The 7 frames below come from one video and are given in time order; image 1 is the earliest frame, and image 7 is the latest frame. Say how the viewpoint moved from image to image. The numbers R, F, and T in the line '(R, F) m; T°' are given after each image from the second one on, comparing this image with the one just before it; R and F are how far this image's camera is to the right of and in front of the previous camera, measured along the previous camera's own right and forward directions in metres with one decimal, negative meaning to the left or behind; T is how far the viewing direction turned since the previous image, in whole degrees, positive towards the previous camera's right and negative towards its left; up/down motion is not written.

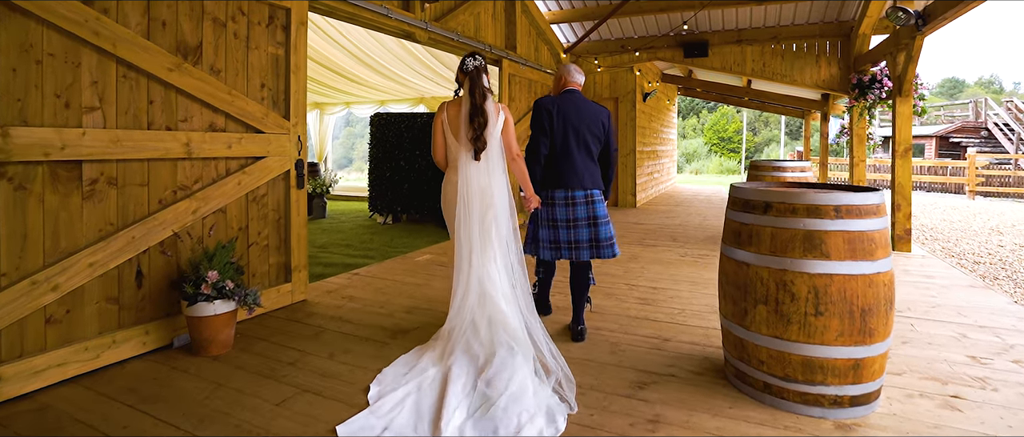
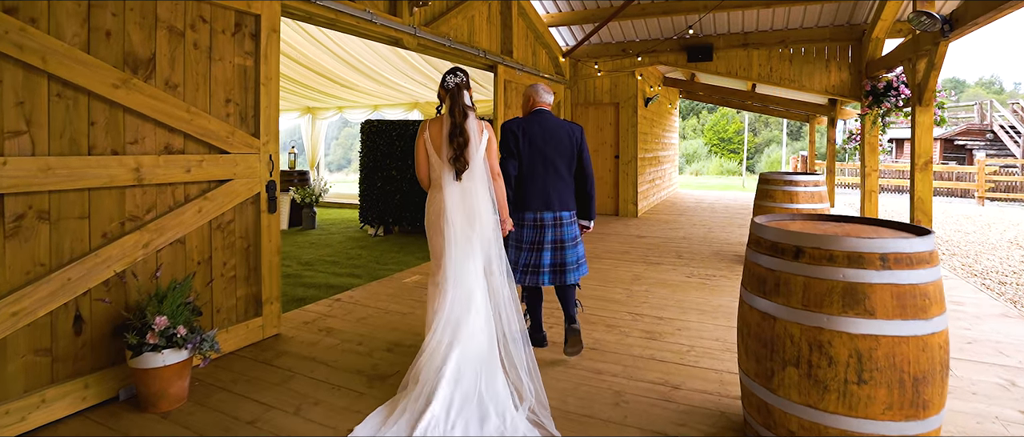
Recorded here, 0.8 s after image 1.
(0.0, +0.3) m; 0°
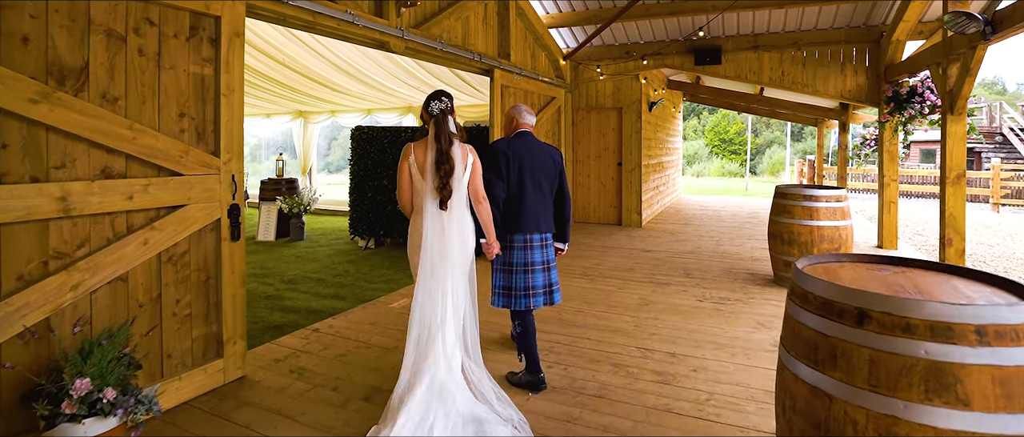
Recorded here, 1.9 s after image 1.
(0.0, +0.4) m; 0°
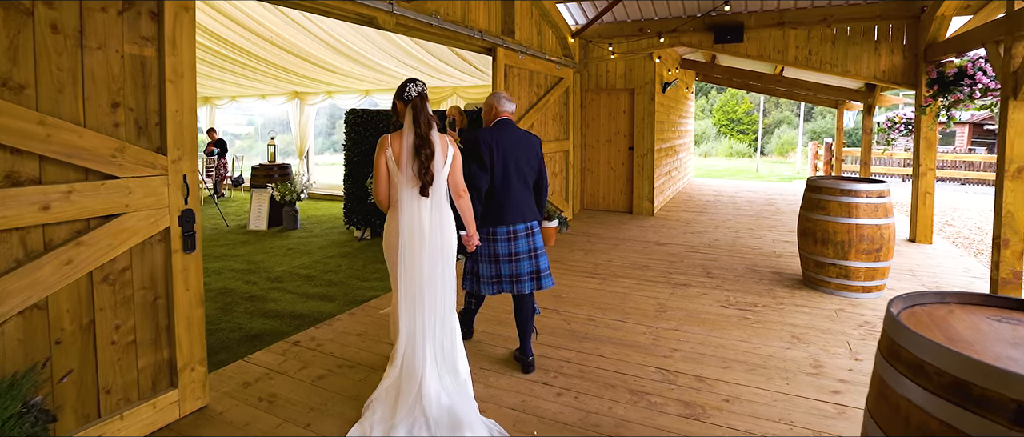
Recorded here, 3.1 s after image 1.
(0.0, +0.4) m; -1°
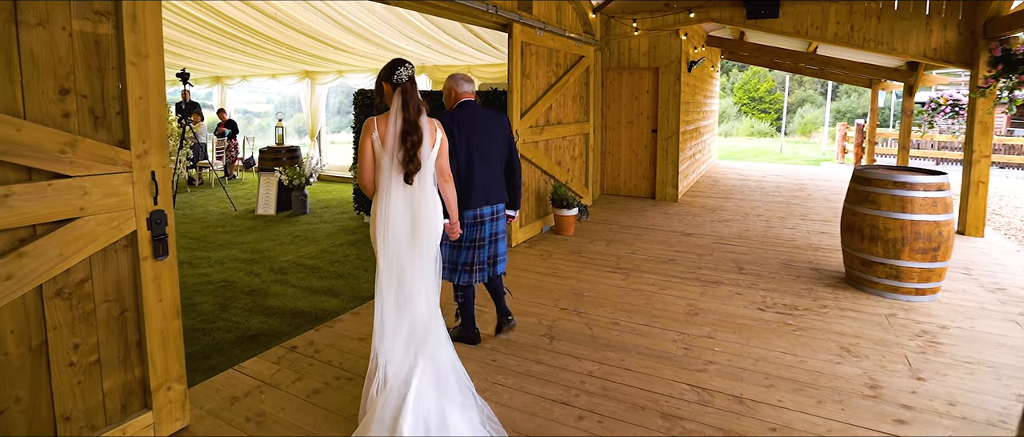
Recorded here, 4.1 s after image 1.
(0.0, +0.3) m; -2°
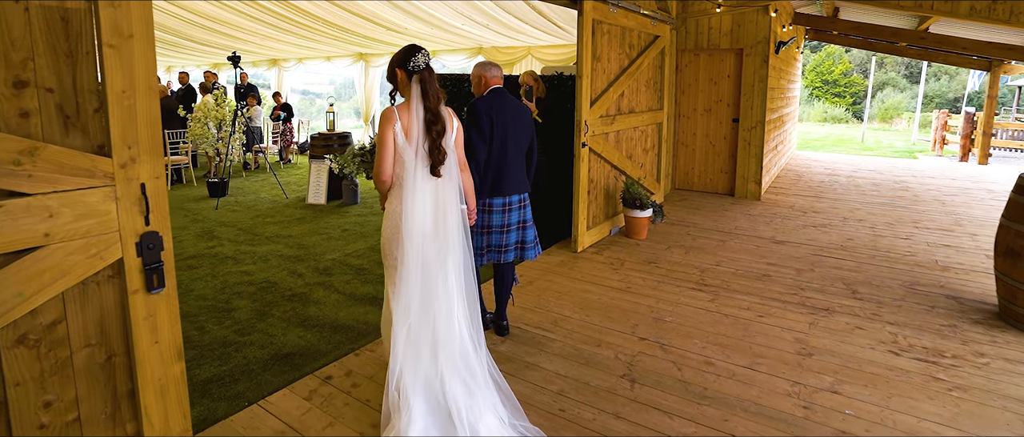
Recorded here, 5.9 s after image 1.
(-0.1, +0.6) m; -5°
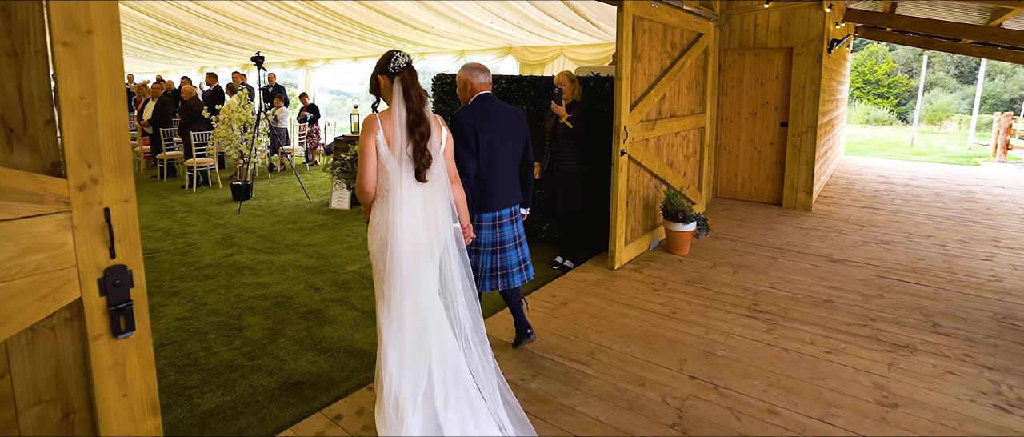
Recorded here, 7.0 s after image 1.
(0.0, +0.3) m; -3°
